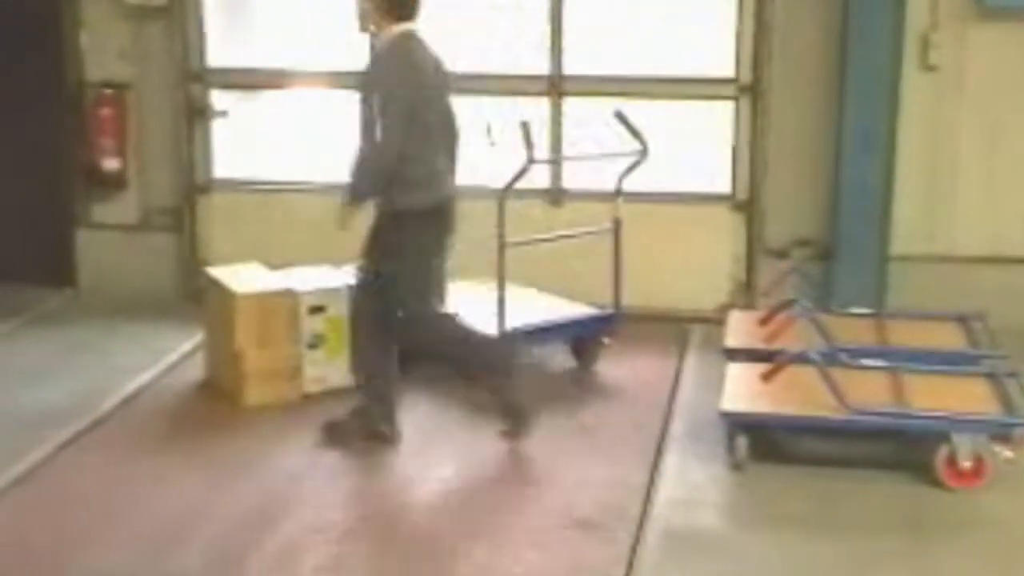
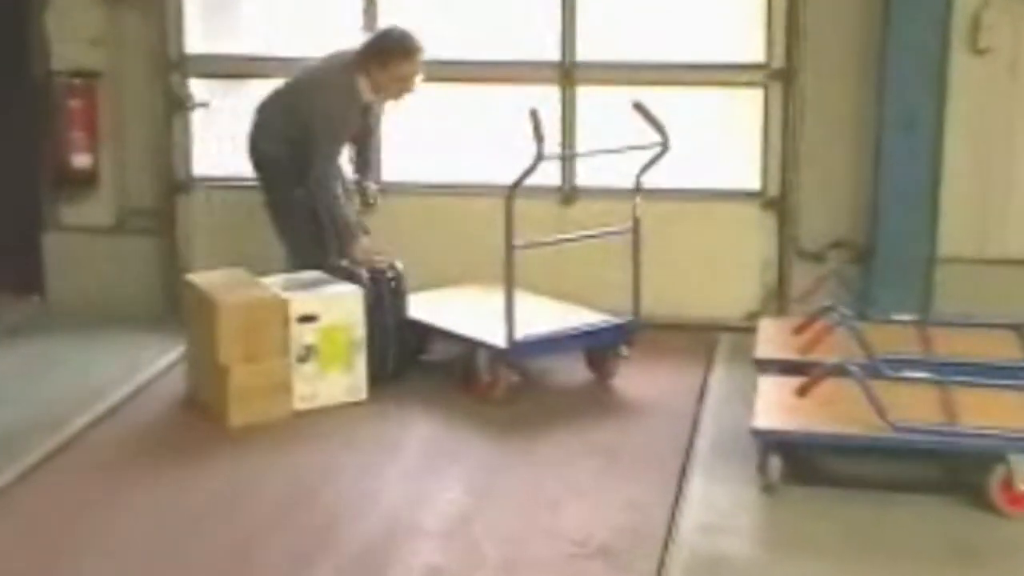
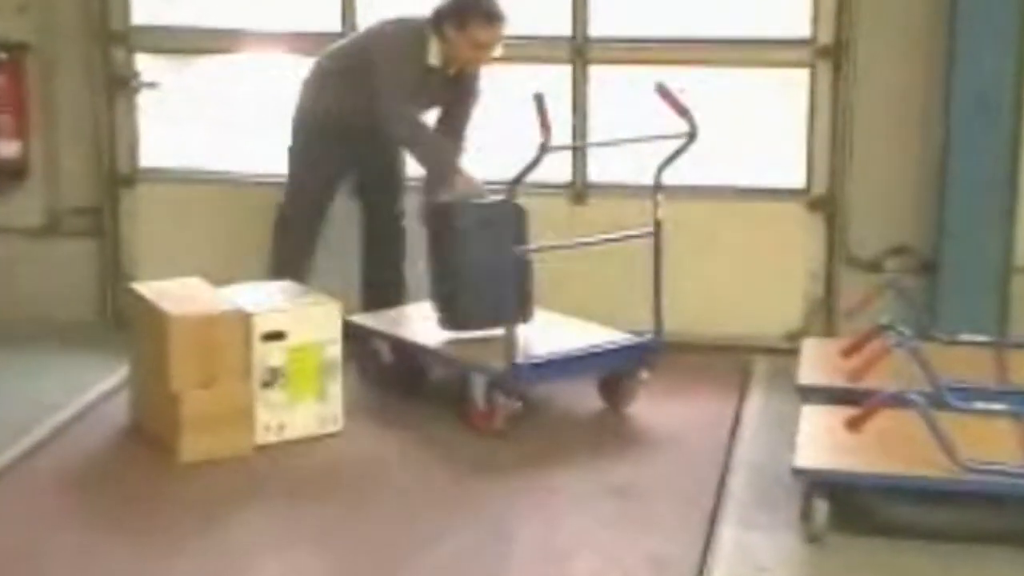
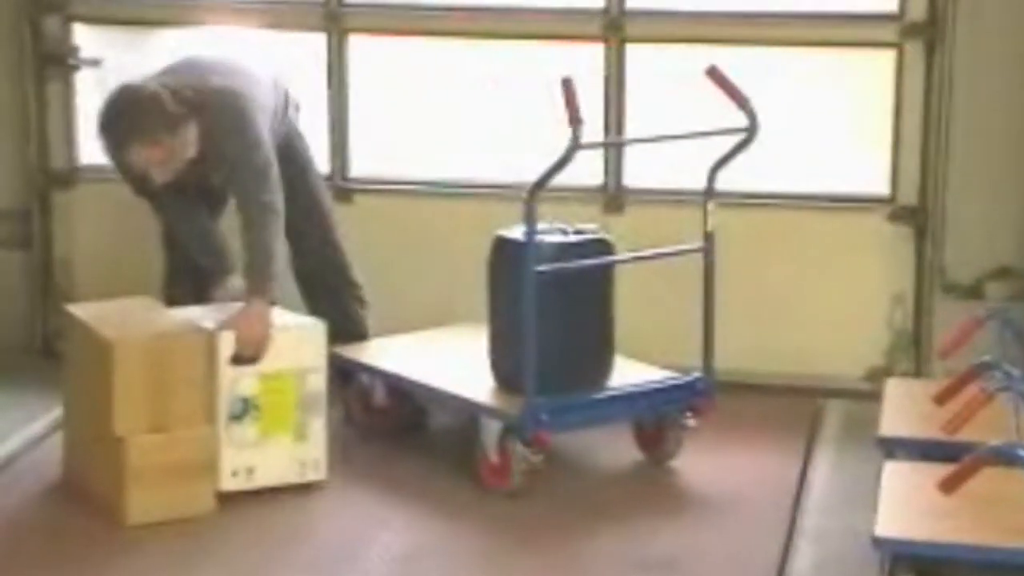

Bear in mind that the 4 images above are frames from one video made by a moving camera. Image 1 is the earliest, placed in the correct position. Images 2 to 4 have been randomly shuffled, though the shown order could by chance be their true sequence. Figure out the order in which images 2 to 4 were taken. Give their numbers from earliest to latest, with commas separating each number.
2, 3, 4
